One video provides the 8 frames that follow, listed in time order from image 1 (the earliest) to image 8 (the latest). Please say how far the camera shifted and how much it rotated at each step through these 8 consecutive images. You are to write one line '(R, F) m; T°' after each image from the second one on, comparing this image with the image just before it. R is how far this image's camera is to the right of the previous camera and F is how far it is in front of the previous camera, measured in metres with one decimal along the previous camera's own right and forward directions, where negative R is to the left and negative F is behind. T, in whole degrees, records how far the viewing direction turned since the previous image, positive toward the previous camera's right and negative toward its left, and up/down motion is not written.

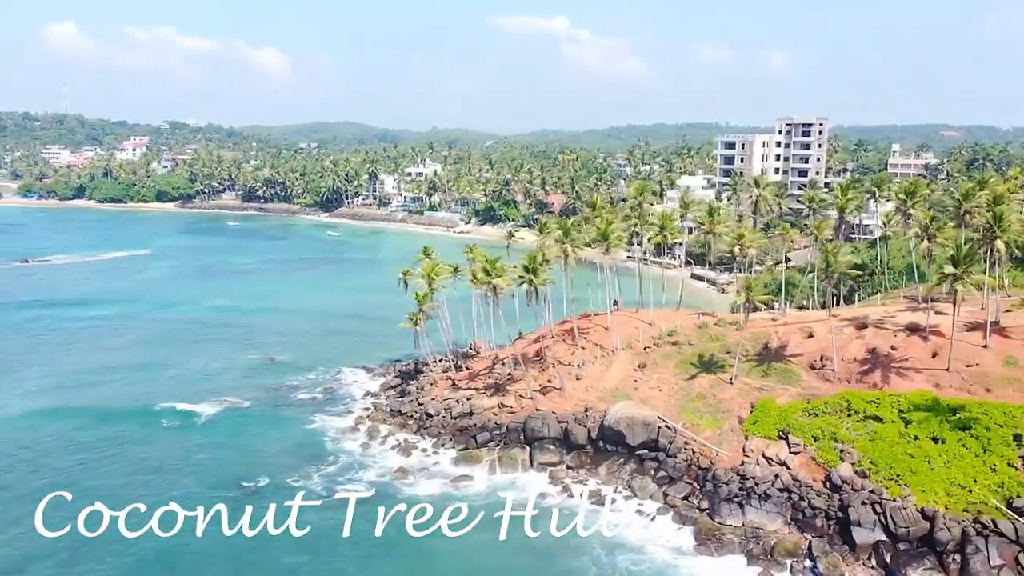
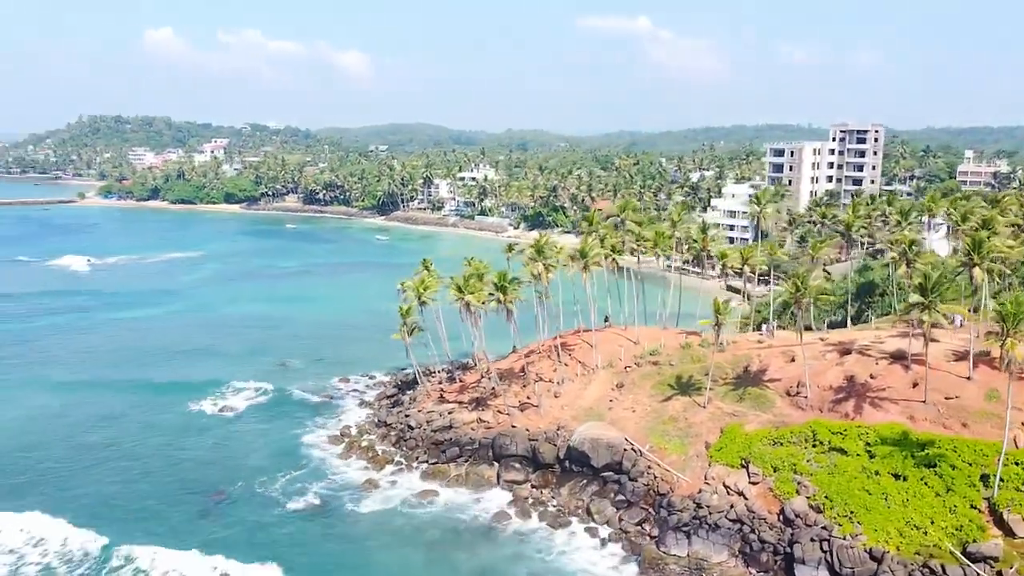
(+5.7, +0.1) m; -5°
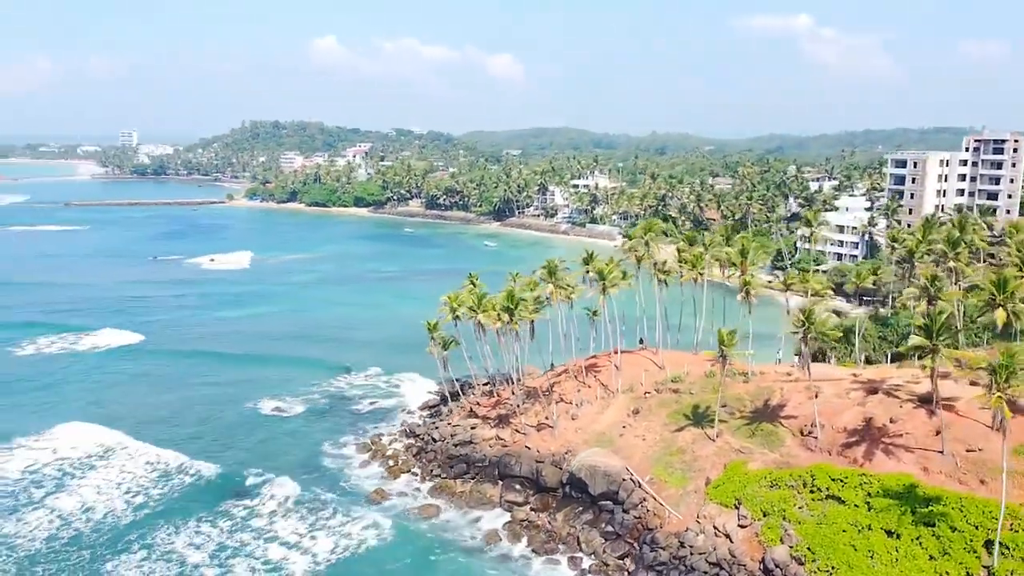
(+7.2, +0.6) m; -10°
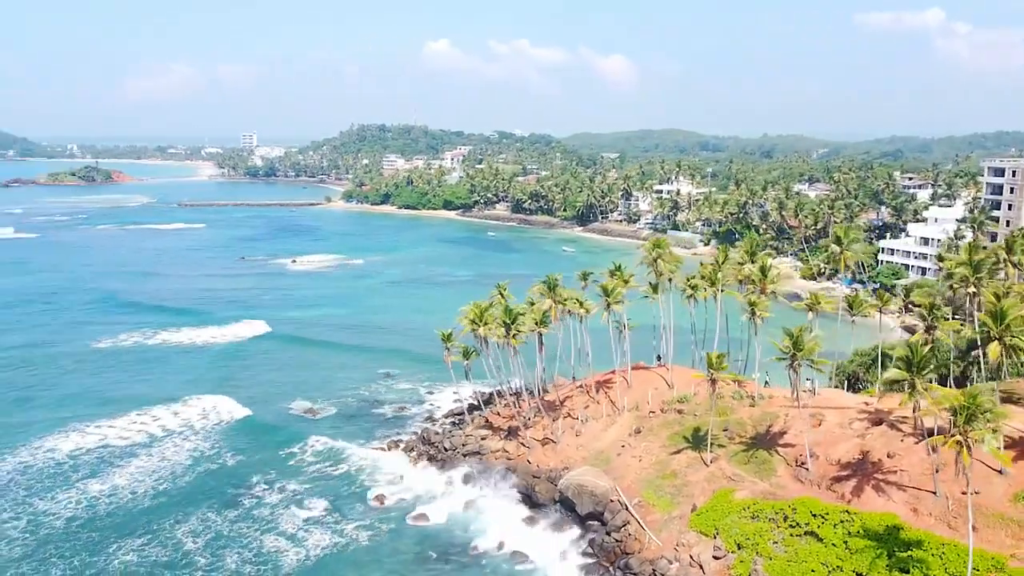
(+5.8, +0.4) m; -8°
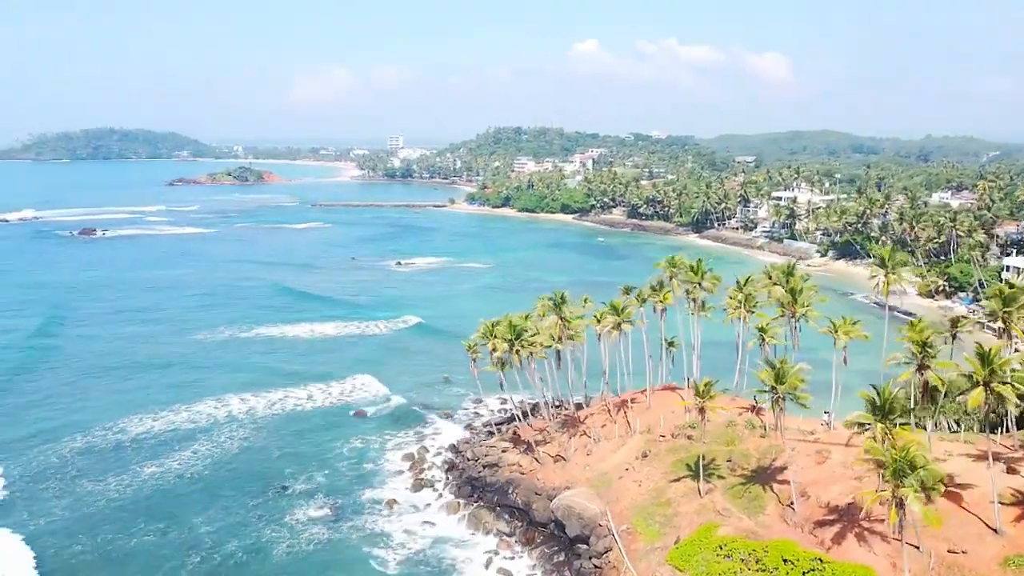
(+7.3, +0.7) m; -10°
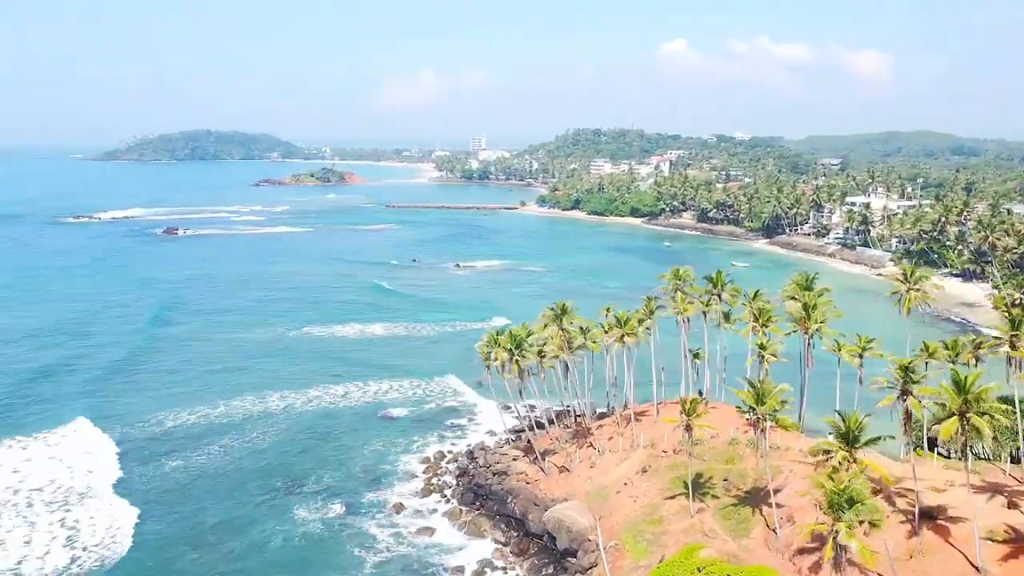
(+4.4, +0.2) m; -6°
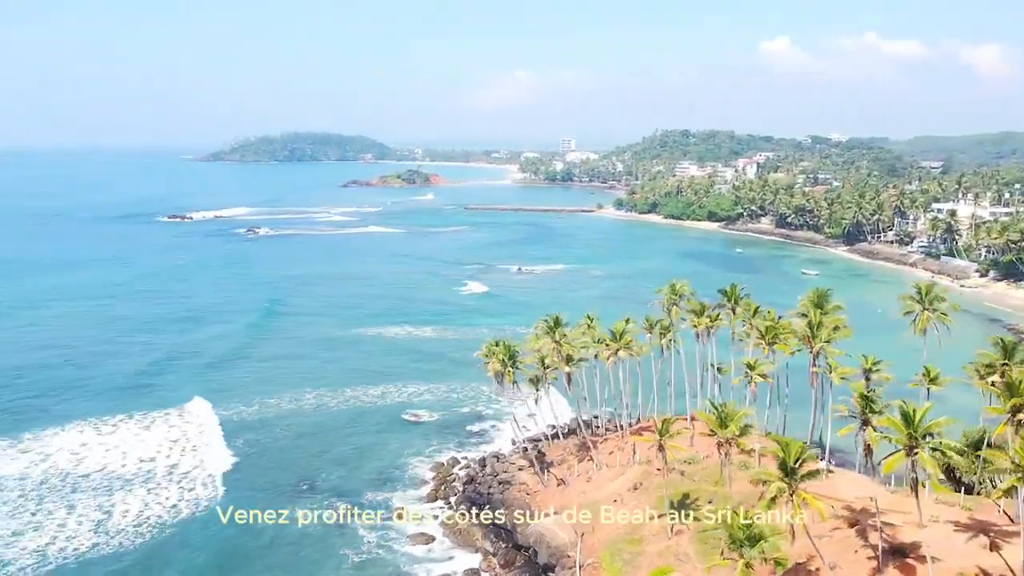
(+5.2, +0.3) m; -7°
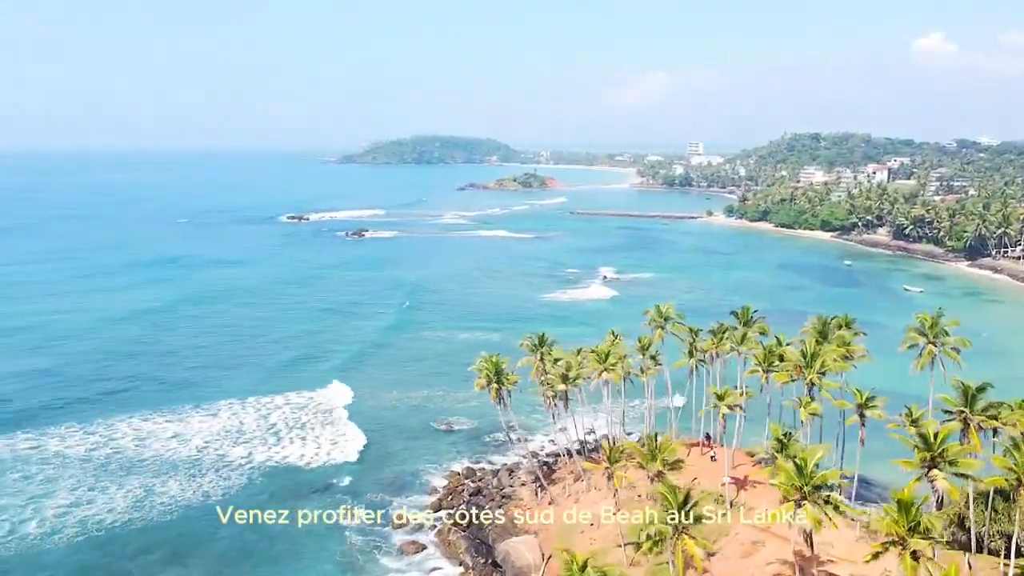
(+7.4, +0.6) m; -9°
